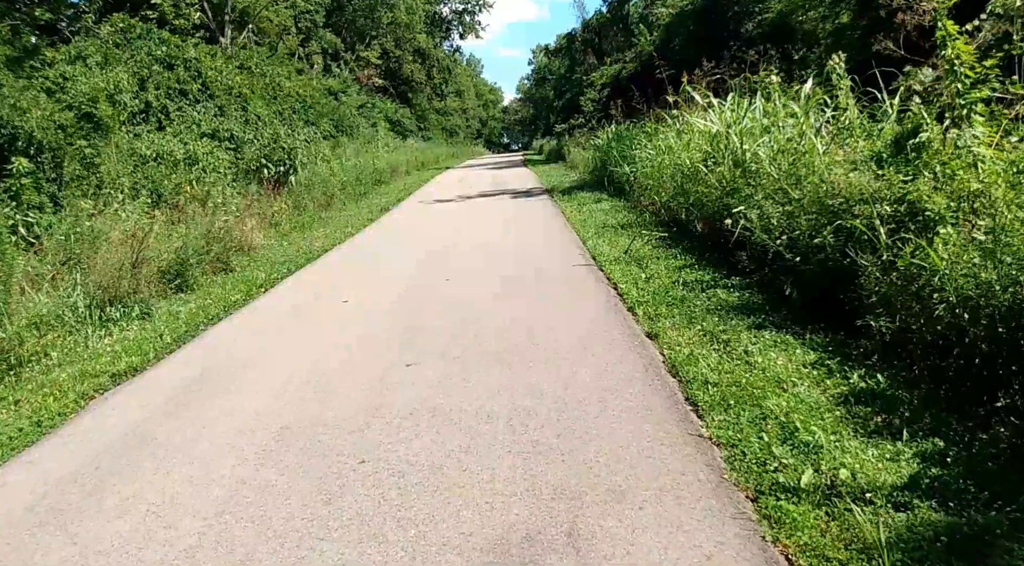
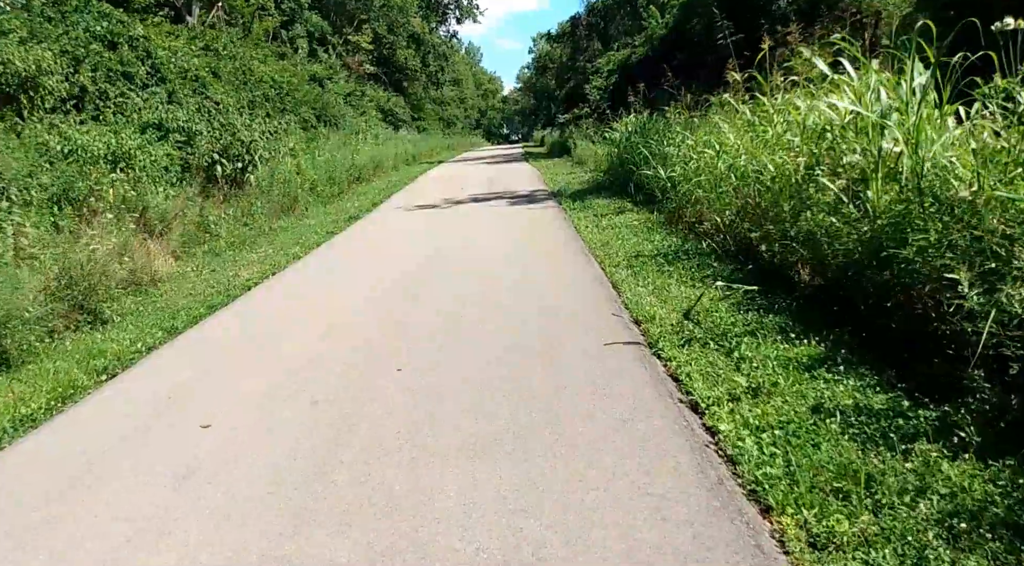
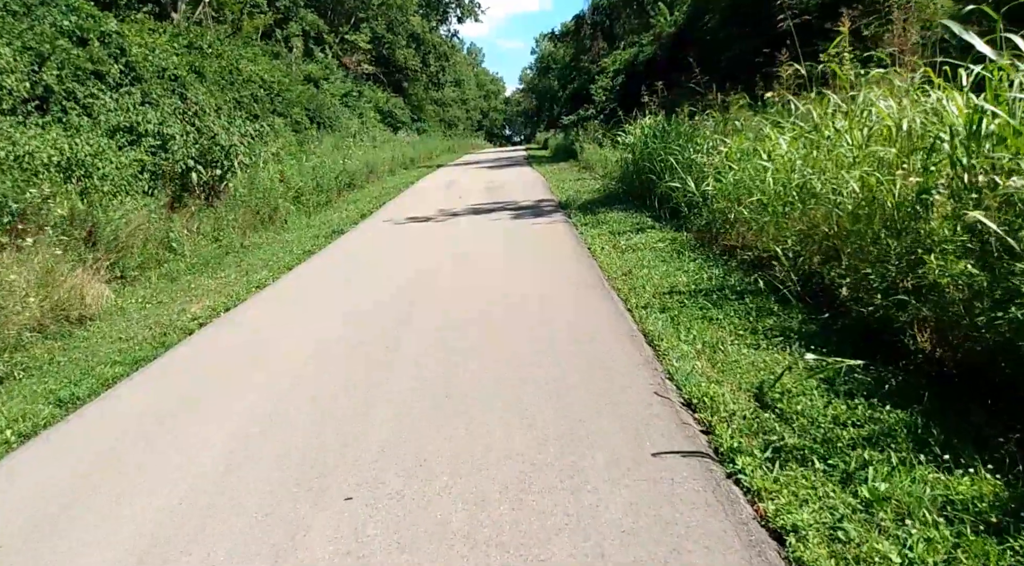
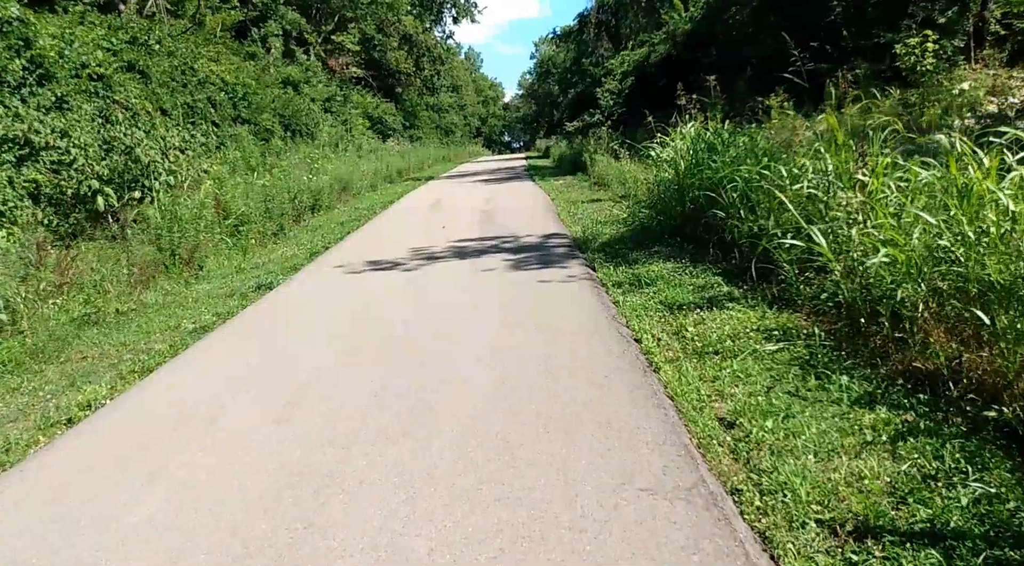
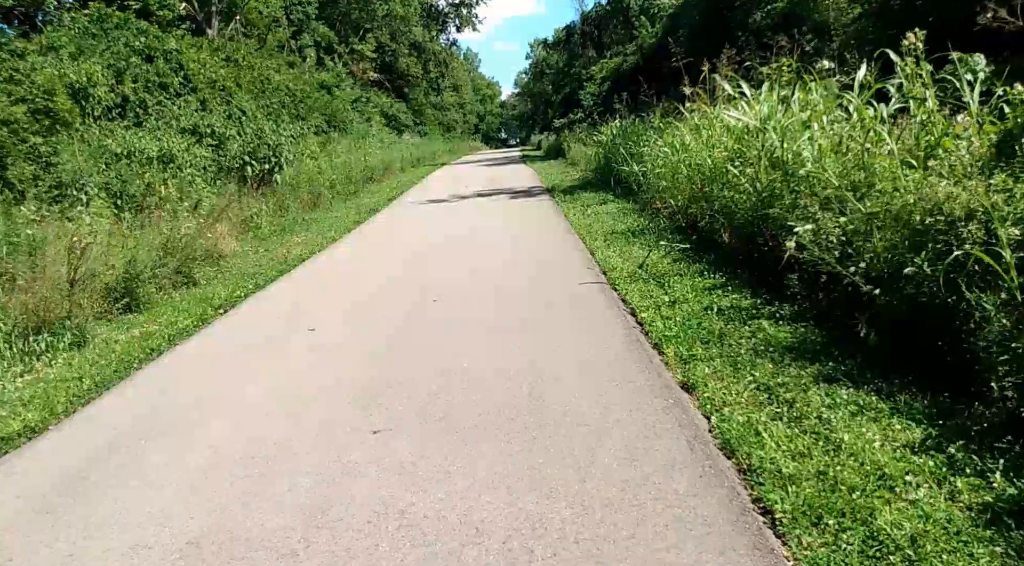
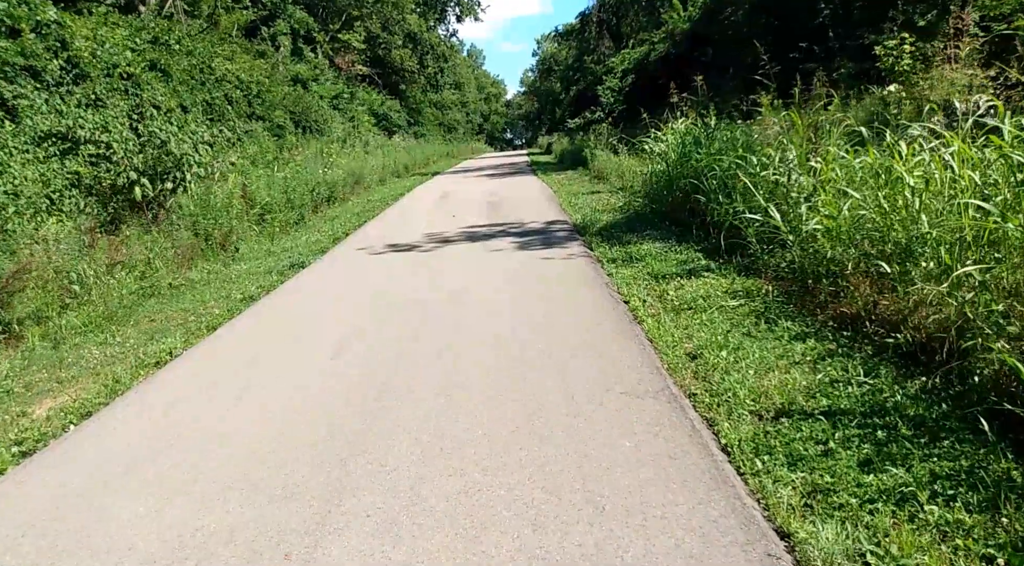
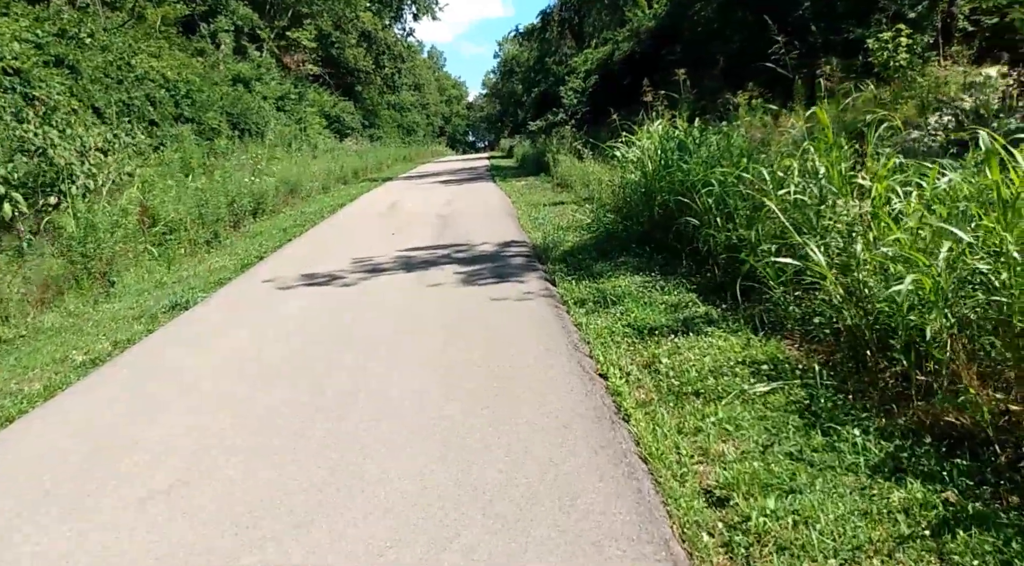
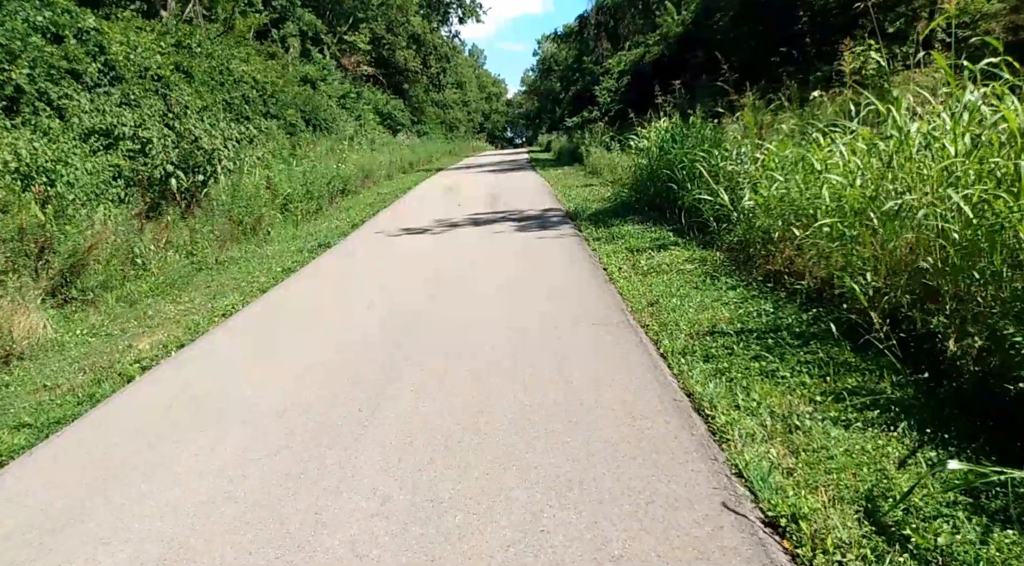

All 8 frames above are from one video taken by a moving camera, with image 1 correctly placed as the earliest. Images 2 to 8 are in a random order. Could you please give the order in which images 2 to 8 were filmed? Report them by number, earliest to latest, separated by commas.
5, 2, 3, 8, 6, 4, 7
